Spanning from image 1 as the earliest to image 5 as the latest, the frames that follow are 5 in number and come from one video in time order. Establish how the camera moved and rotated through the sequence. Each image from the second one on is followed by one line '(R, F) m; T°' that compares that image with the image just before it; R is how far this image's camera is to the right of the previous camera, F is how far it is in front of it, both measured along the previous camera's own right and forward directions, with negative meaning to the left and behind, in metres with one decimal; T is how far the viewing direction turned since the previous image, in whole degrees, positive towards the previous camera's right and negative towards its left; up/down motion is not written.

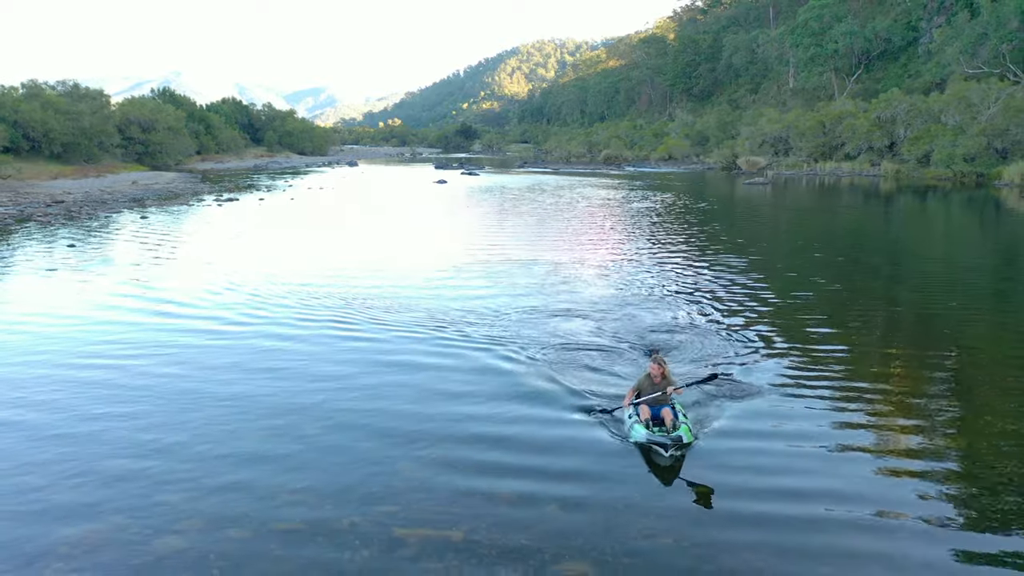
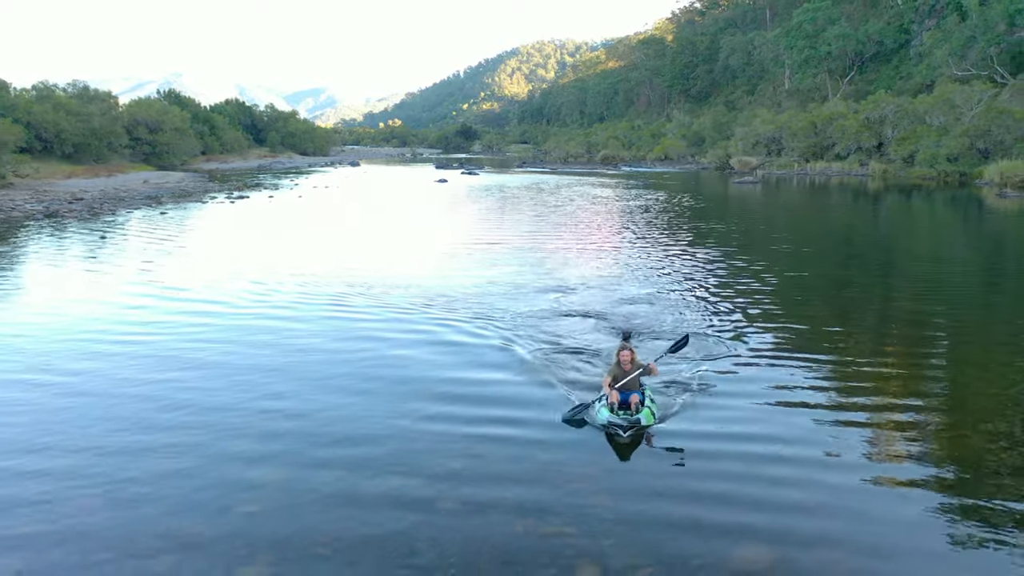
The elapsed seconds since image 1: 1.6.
(+0.1, -1.2) m; 0°
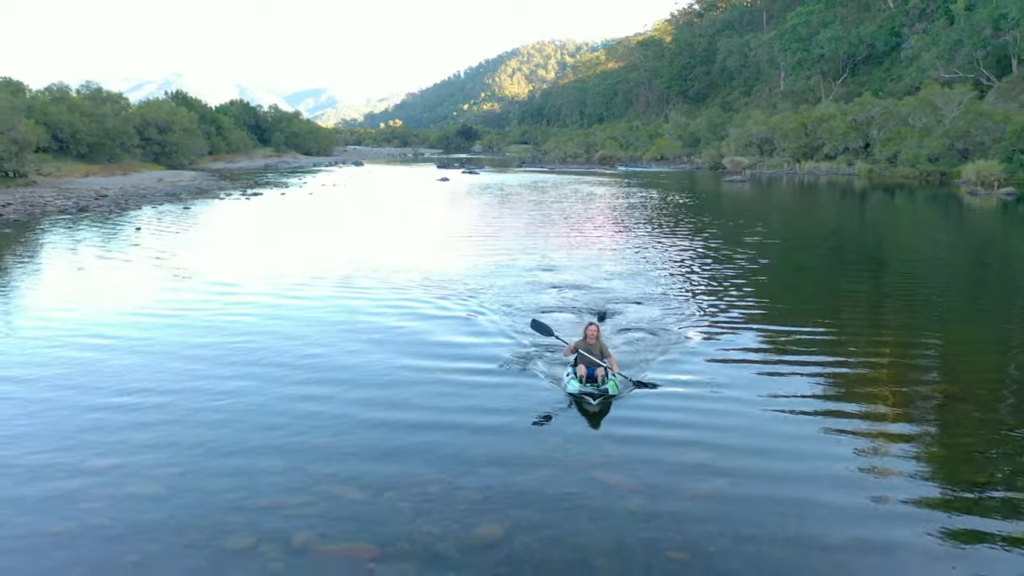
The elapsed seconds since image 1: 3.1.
(+0.1, -1.5) m; 0°
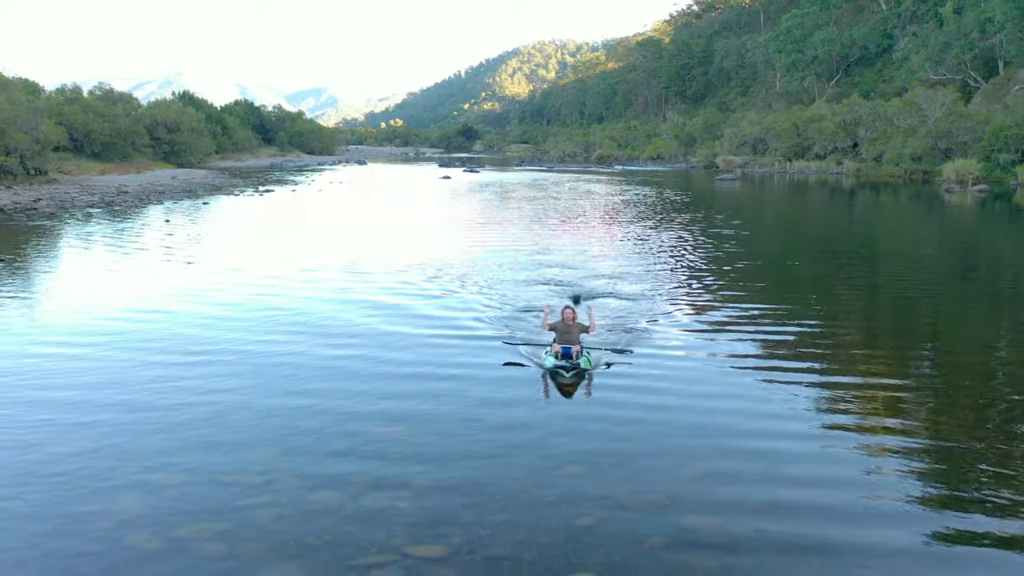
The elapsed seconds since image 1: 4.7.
(0.0, -1.5) m; 0°
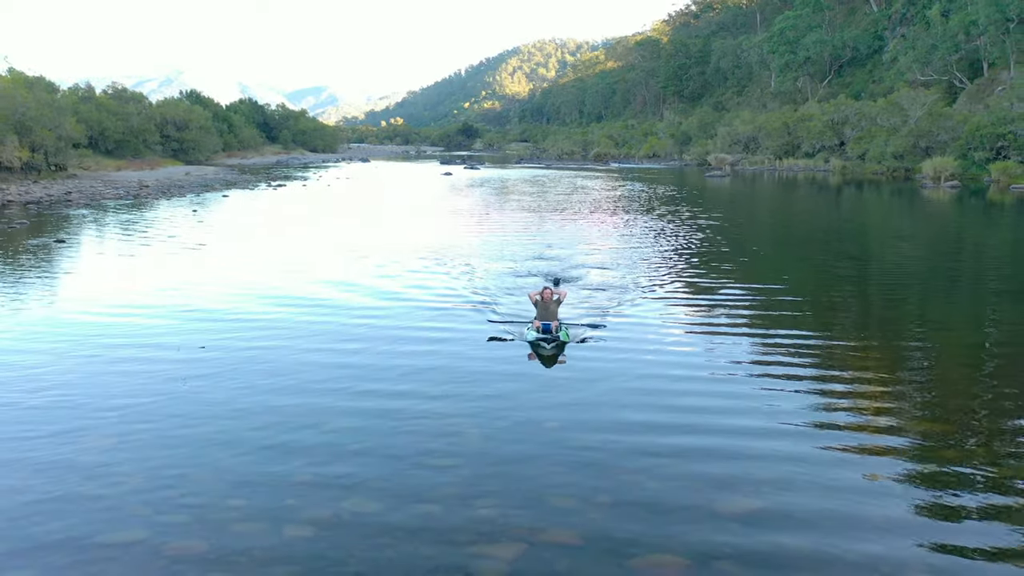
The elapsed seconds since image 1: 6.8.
(+0.1, -1.7) m; 0°
